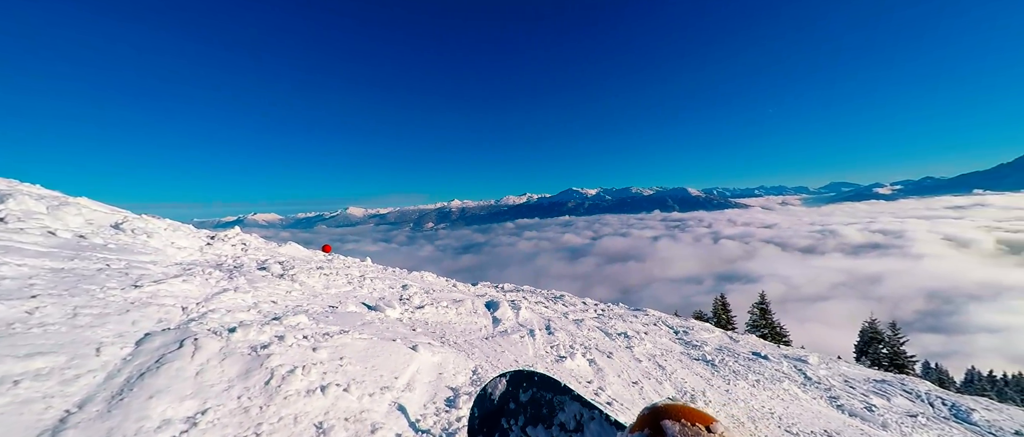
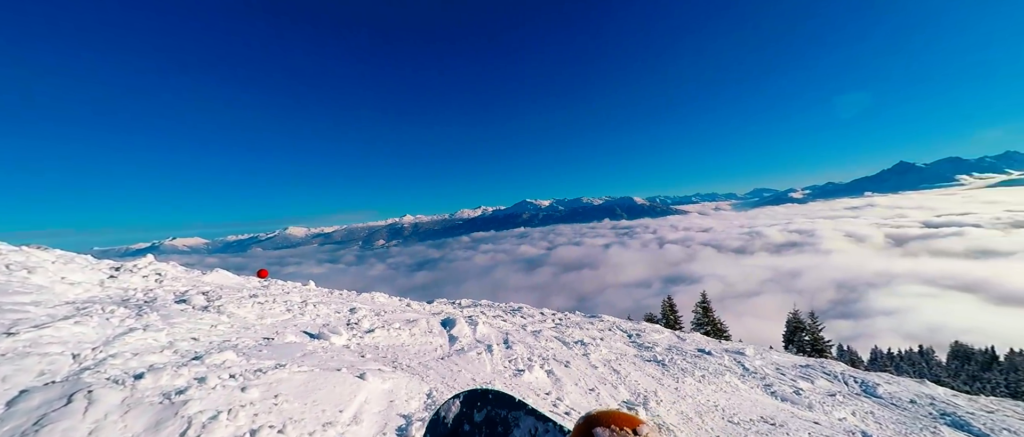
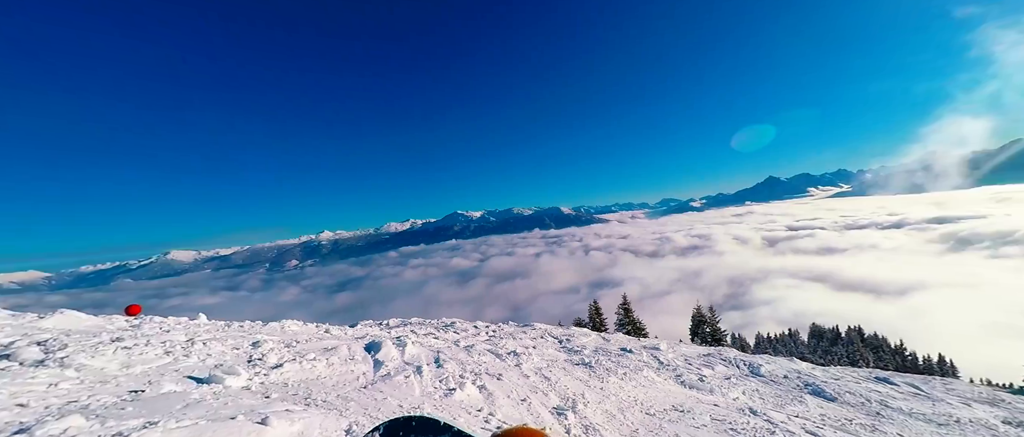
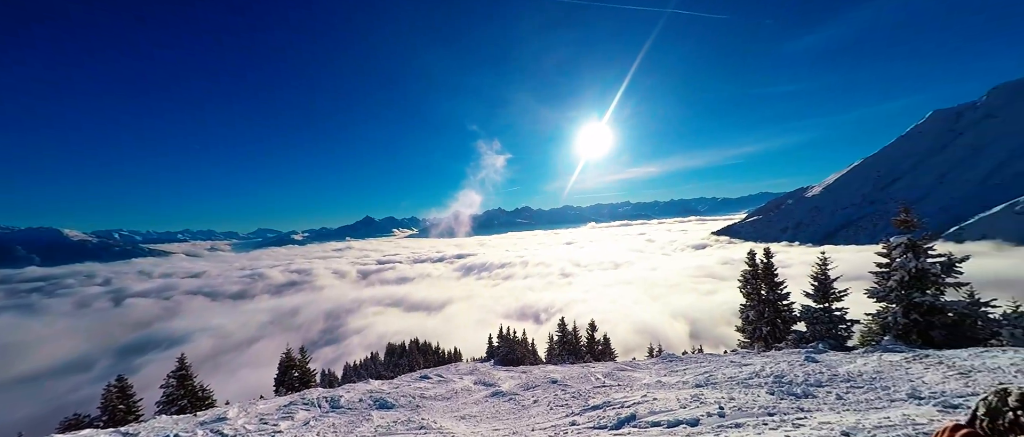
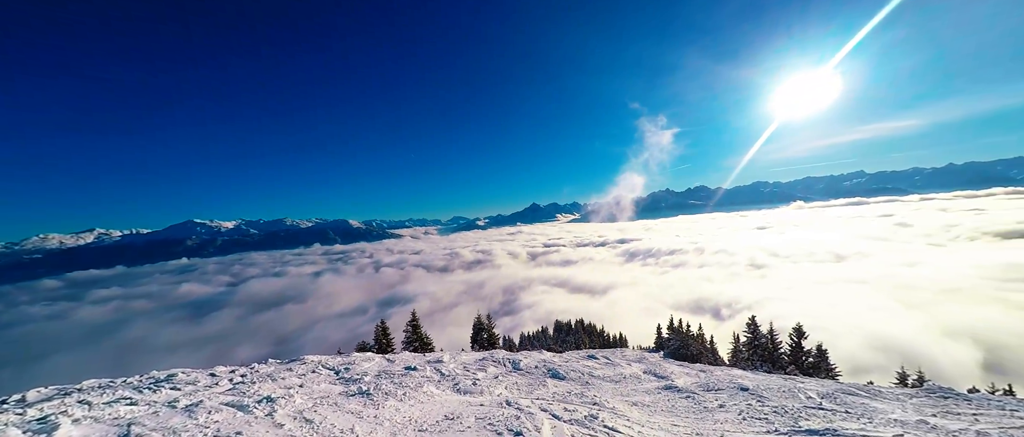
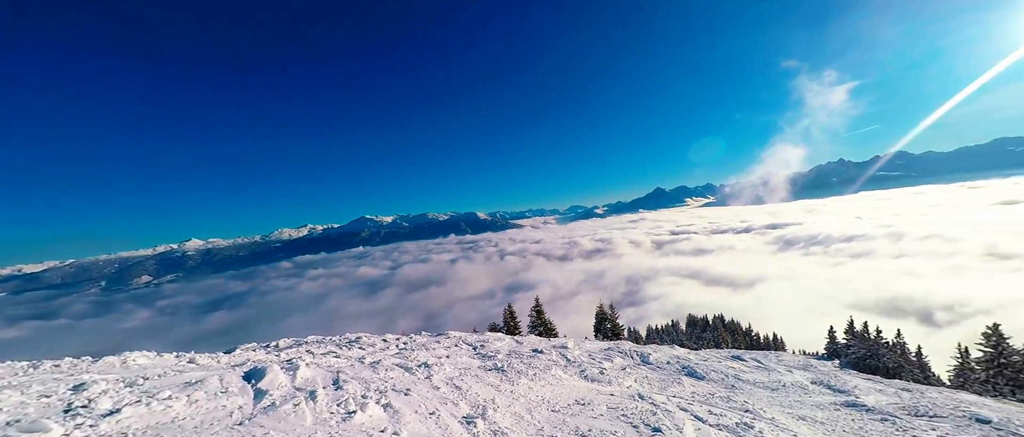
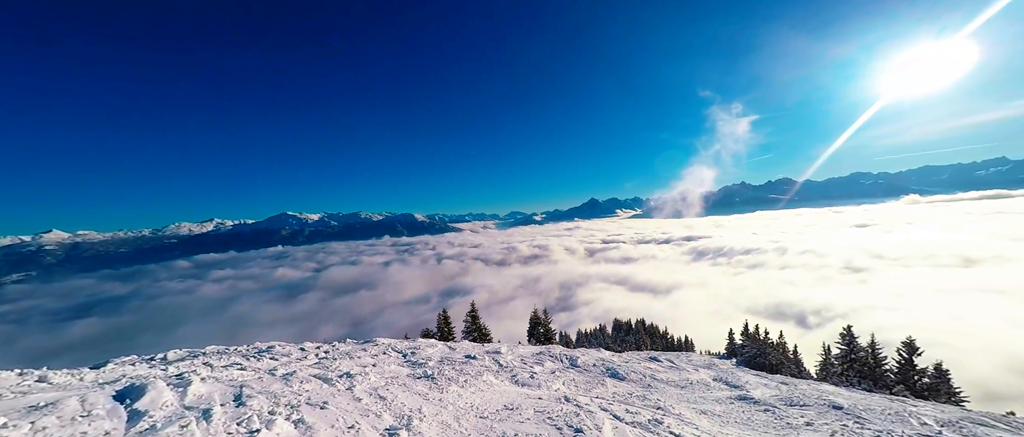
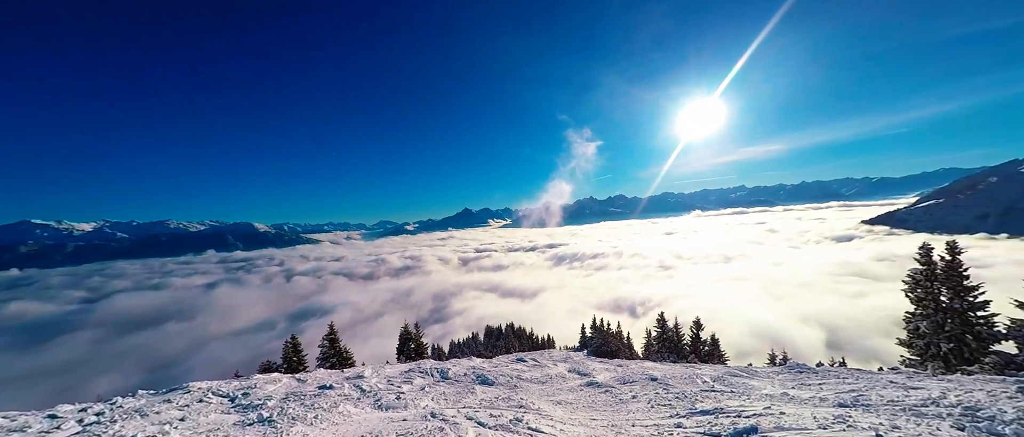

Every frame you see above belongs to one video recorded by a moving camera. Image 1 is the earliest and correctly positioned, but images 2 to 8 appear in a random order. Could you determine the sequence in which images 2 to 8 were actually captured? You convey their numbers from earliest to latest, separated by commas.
2, 3, 6, 7, 5, 8, 4
